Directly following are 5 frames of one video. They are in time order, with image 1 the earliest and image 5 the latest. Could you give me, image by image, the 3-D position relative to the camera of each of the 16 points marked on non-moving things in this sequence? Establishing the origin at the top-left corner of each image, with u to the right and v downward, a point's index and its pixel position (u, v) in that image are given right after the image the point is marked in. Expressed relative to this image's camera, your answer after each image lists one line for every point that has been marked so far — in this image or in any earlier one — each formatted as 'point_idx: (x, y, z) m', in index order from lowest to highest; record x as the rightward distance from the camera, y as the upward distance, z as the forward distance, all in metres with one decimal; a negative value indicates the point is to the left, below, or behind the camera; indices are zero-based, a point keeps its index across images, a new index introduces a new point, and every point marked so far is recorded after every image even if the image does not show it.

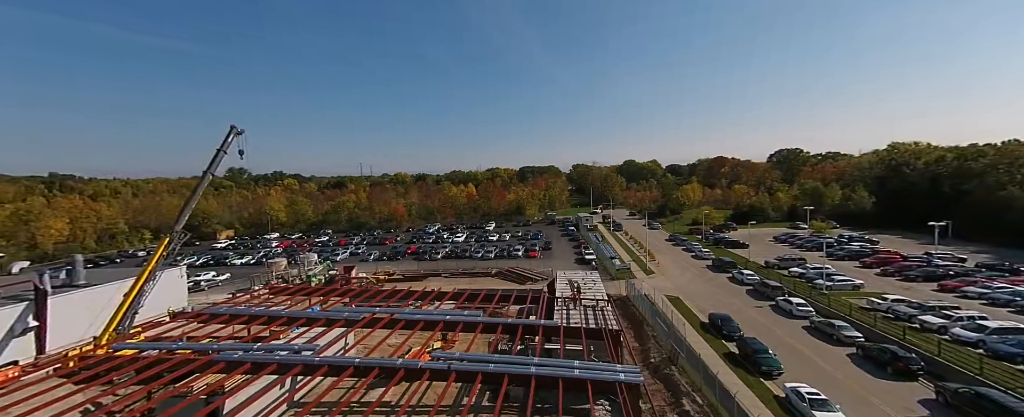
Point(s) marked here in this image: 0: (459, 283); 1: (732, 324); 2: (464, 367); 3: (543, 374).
0: (-2.7, -3.7, +19.0) m
1: (+7.0, -3.7, +12.4) m
2: (-0.9, -2.8, +6.8) m
3: (+0.5, -2.8, +6.5) m
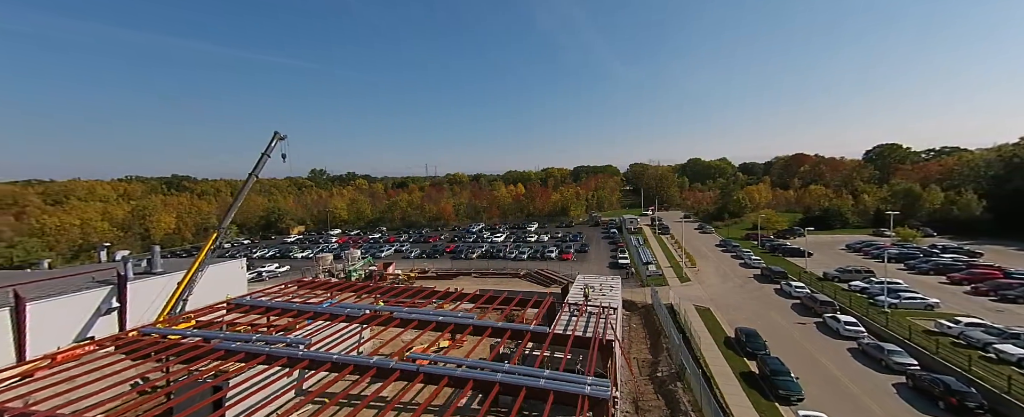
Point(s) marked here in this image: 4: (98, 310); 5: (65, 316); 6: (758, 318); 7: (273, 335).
0: (-1.5, -3.7, +19.3) m
1: (+7.2, -3.9, +11.3) m
2: (-1.5, -2.9, +7.0) m
3: (-0.1, -2.9, +6.5) m
4: (-13.7, -3.4, +13.0) m
5: (-14.0, -3.3, +12.3) m
6: (+9.3, -4.1, +14.6) m
7: (-5.7, -3.1, +9.2) m
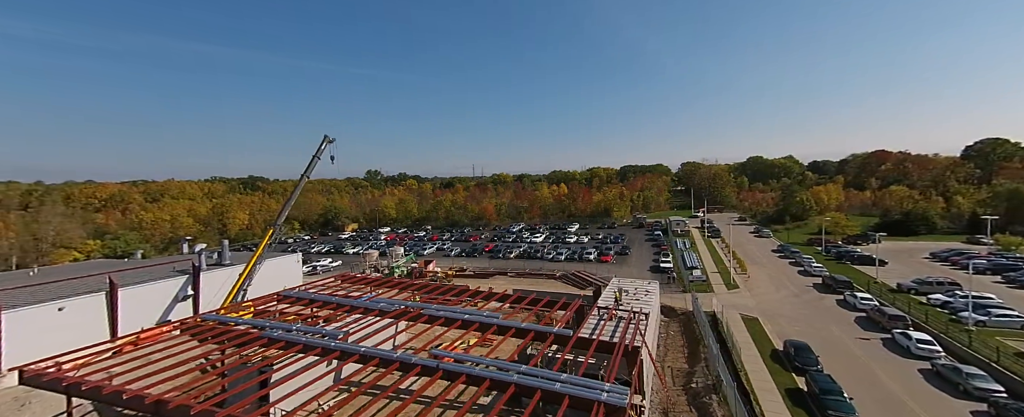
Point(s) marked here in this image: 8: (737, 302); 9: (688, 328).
0: (+0.3, -3.8, +19.4) m
1: (+8.0, -3.9, +10.4) m
2: (-1.1, -2.9, +7.1) m
3: (+0.2, -2.9, +6.5) m
4: (-12.6, -3.3, +14.6) m
5: (-12.9, -3.2, +13.9) m
6: (+10.4, -4.2, +13.4) m
7: (-5.1, -3.1, +9.9) m
8: (+9.6, -4.0, +16.5) m
9: (+6.3, -4.3, +13.9) m
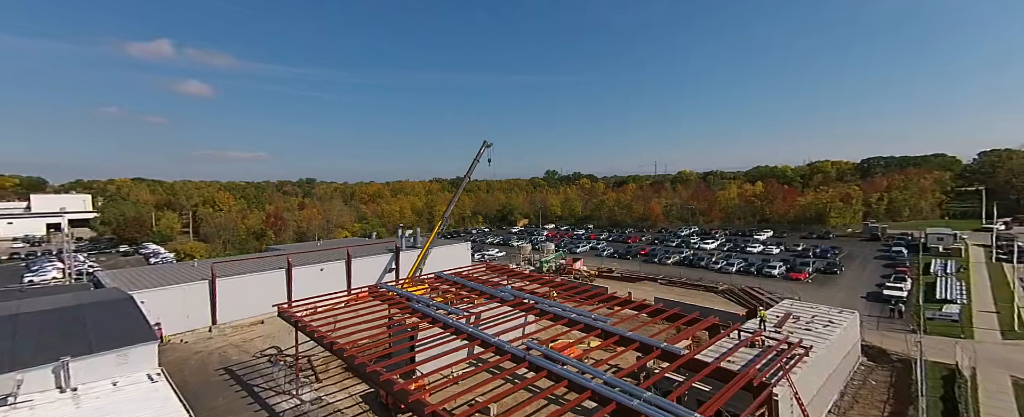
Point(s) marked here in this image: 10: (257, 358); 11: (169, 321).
0: (+7.2, -3.8, +17.7) m
1: (+10.1, -4.2, +6.2) m
2: (+0.5, -2.9, +7.4) m
3: (+1.4, -2.9, +6.2) m
4: (-6.4, -3.0, +19.2) m
5: (-7.0, -2.9, +18.7) m
6: (+13.7, -4.6, +7.8) m
7: (-1.8, -2.9, +11.6) m
8: (+14.3, -4.3, +11.0) m
9: (+10.2, -4.5, +10.1) m
10: (-8.5, -5.0, +12.8) m
11: (-12.6, -4.2, +14.3) m
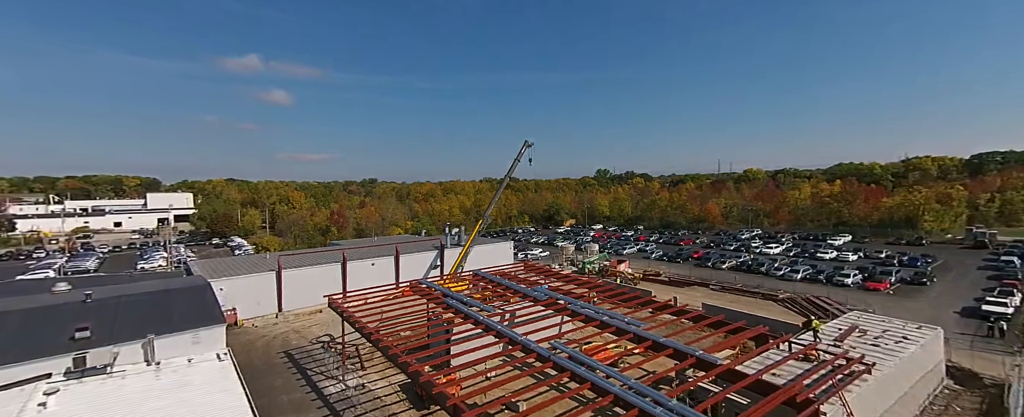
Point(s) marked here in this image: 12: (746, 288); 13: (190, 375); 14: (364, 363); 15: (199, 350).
0: (+9.0, -3.8, +16.6) m
1: (+10.3, -4.2, +4.9) m
2: (+1.0, -2.9, +7.3) m
3: (+1.7, -2.9, +6.0) m
4: (-4.3, -2.9, +19.9) m
5: (-4.9, -2.8, +19.5) m
6: (+14.1, -4.6, +6.0) m
7: (-0.7, -2.9, +11.8) m
8: (+15.1, -4.4, +9.1) m
9: (+11.0, -4.6, +8.8) m
10: (-7.2, -4.9, +13.9) m
11: (-11.1, -4.0, +15.9) m
12: (+11.1, -3.7, +18.3) m
13: (-6.9, -3.6, +8.3) m
14: (-4.6, -4.8, +12.0) m
15: (-8.0, -3.6, +9.8) m
